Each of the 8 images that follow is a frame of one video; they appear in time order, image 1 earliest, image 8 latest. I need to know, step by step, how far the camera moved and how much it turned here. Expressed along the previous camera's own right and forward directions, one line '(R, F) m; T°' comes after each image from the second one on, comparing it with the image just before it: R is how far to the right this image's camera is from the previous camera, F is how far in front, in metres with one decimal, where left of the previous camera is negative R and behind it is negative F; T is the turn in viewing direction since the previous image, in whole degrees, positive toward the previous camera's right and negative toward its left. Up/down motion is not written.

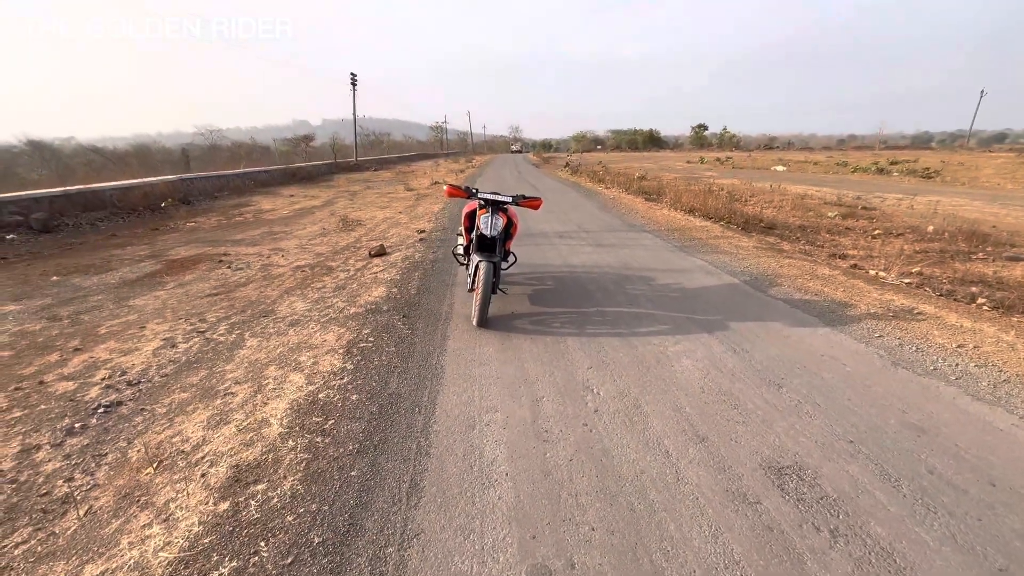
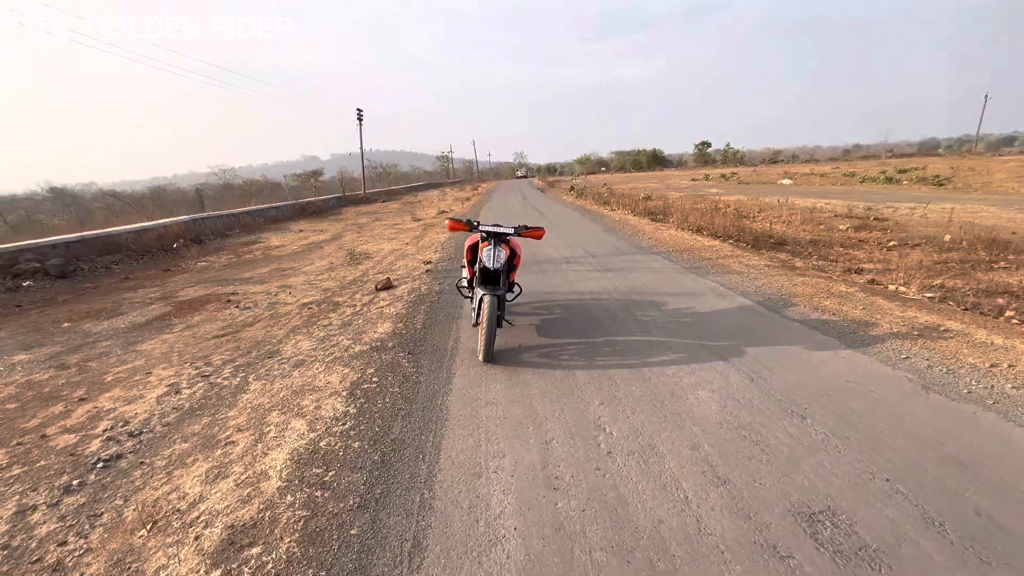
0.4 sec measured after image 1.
(+0.1, +0.1) m; -1°
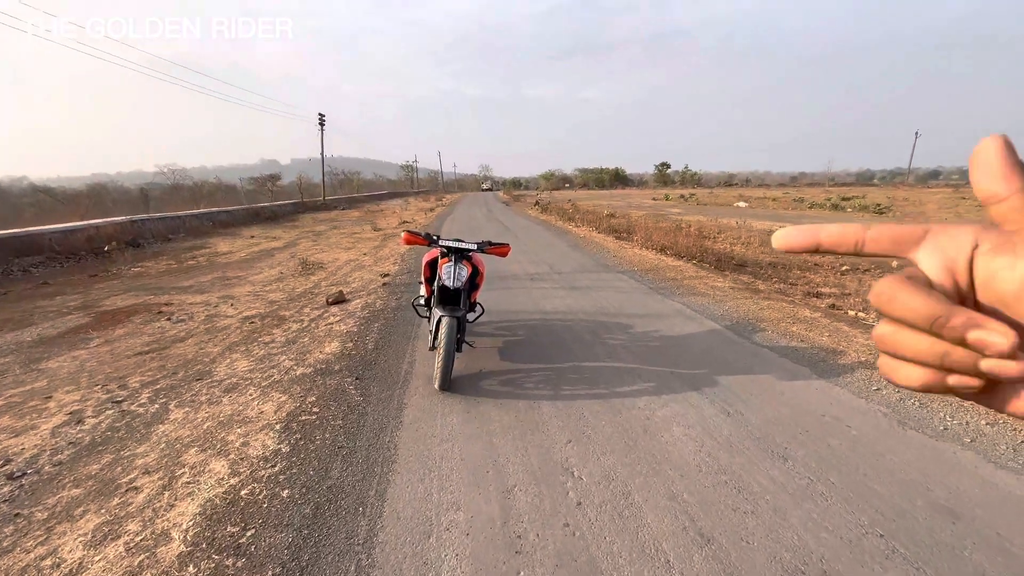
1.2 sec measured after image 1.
(0.0, +0.3) m; +5°
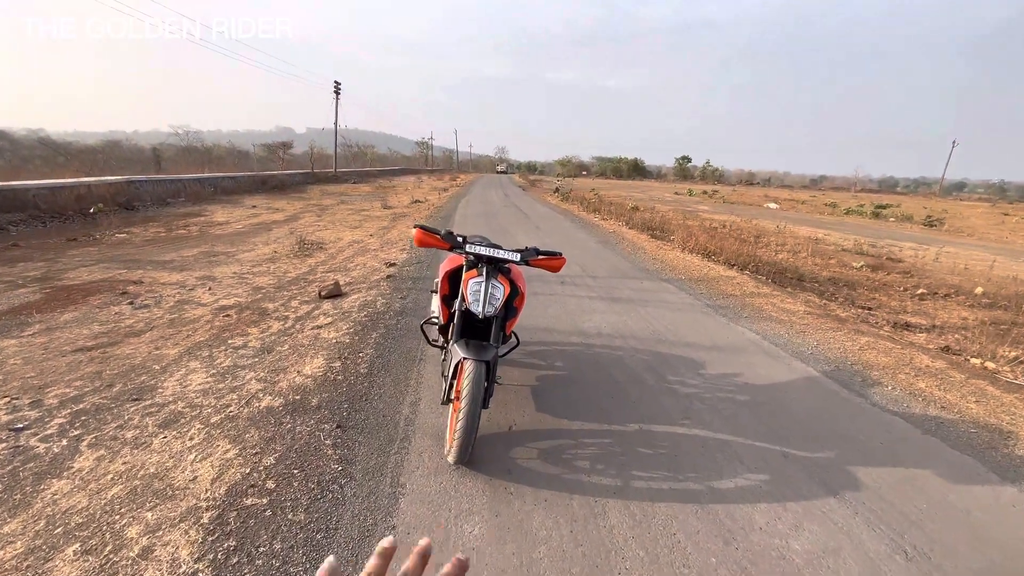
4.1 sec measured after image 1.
(-0.3, +1.2) m; -1°
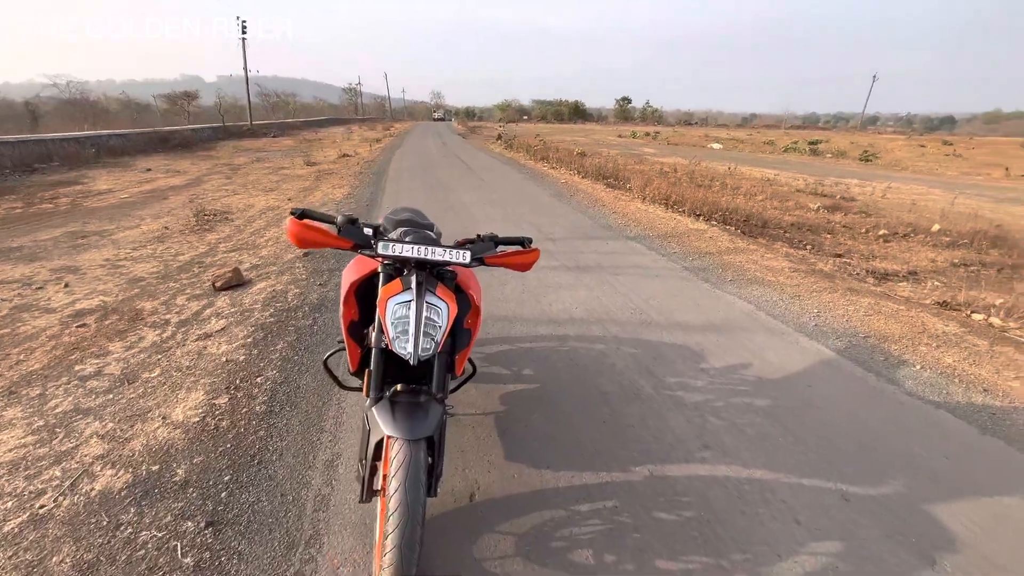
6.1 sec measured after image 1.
(0.0, +1.0) m; +6°
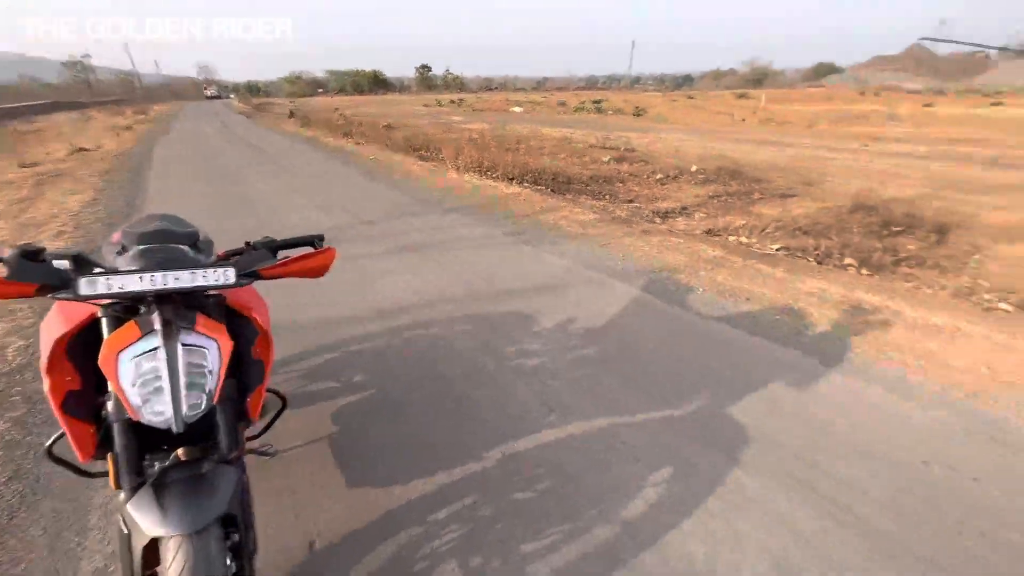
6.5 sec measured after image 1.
(+0.1, +0.2) m; +20°
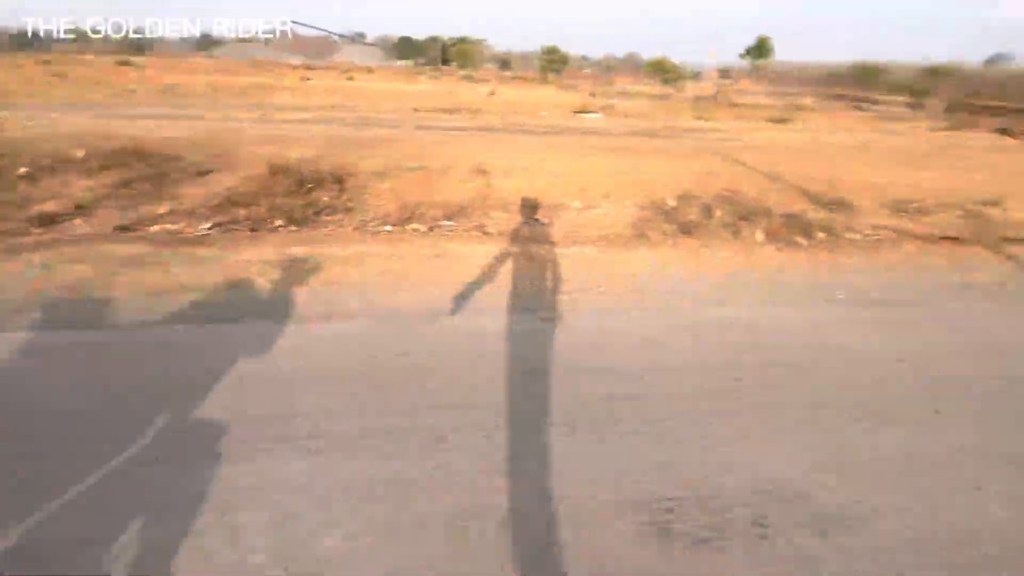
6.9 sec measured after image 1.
(+0.1, 0.0) m; +18°
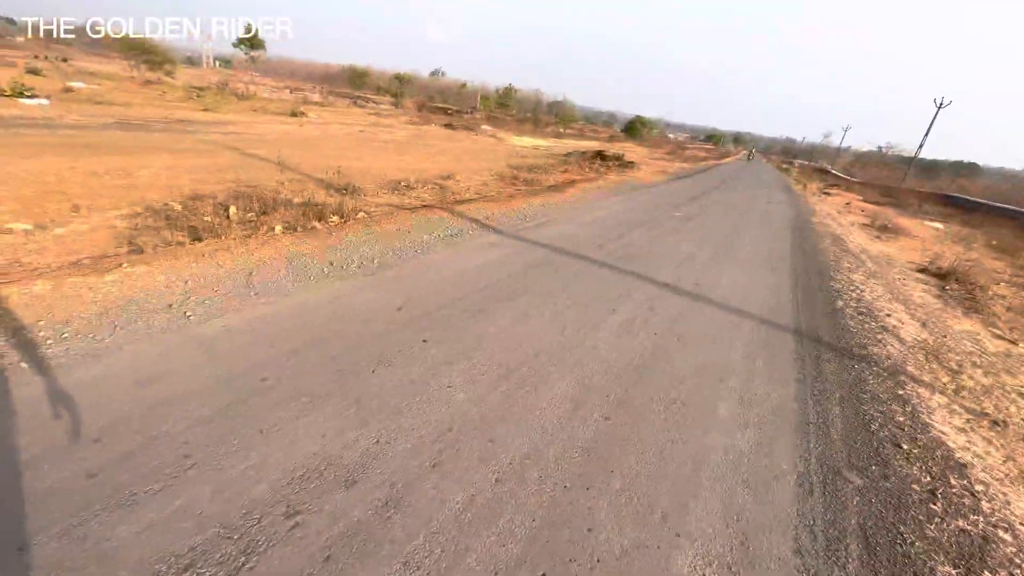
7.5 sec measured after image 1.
(0.0, 0.0) m; +12°
